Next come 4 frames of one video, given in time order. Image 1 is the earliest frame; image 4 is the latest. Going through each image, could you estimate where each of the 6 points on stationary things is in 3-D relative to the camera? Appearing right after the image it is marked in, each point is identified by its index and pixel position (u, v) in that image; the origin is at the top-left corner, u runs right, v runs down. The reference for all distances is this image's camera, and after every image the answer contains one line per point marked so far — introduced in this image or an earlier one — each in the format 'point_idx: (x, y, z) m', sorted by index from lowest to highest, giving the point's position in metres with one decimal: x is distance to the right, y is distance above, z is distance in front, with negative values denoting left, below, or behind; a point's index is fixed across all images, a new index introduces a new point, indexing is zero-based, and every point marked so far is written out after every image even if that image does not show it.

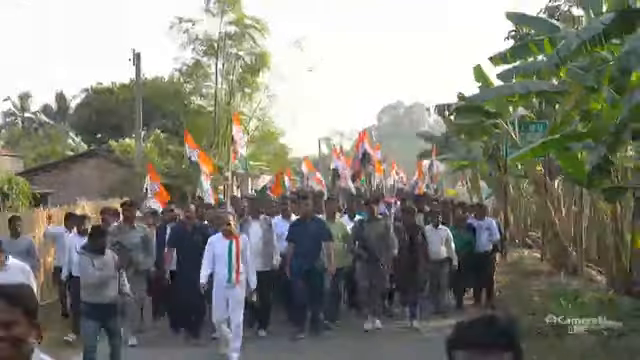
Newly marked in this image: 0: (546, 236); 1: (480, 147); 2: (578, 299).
0: (+3.9, -1.0, +16.4) m
1: (+2.8, +0.5, +16.4) m
2: (+2.6, -1.3, +9.6) m
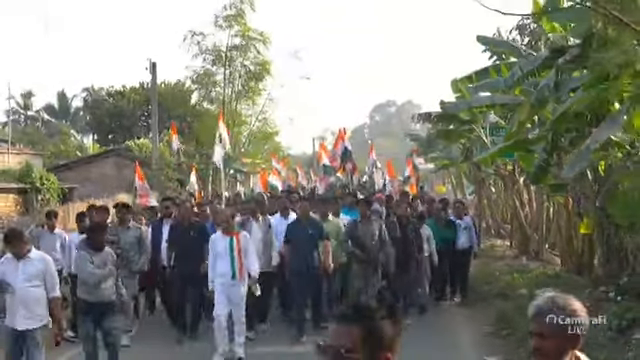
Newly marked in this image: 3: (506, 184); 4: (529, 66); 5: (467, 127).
0: (+3.9, -0.9, +18.5) m
1: (+2.8, +0.6, +18.5) m
2: (+2.7, -1.2, +11.8) m
3: (+3.7, -0.1, +18.6) m
4: (+2.2, +1.2, +9.7) m
5: (+2.4, +0.9, +15.4) m
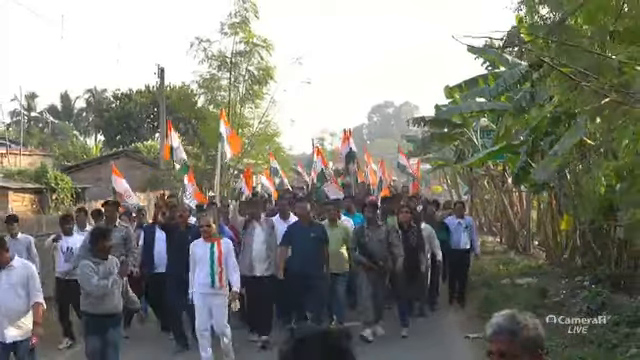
0: (+3.9, -0.9, +19.5) m
1: (+2.8, +0.6, +19.5) m
2: (+2.7, -1.2, +12.8) m
3: (+3.7, -0.1, +19.6) m
4: (+2.2, +1.2, +10.7) m
5: (+2.4, +0.9, +16.4) m
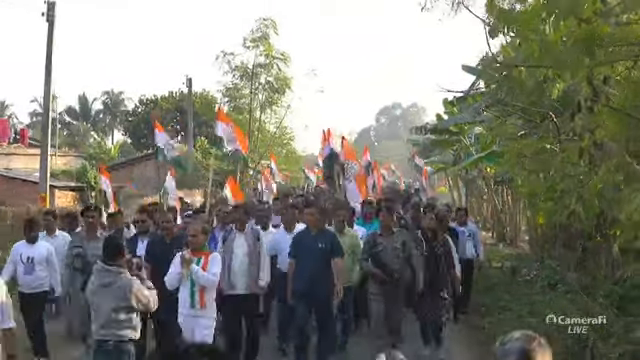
0: (+4.2, -1.0, +21.8) m
1: (+3.1, +0.6, +21.8) m
2: (+2.9, -1.3, +15.0) m
3: (+4.0, -0.1, +21.8) m
4: (+2.4, +1.2, +13.0) m
5: (+2.7, +0.8, +18.6) m
